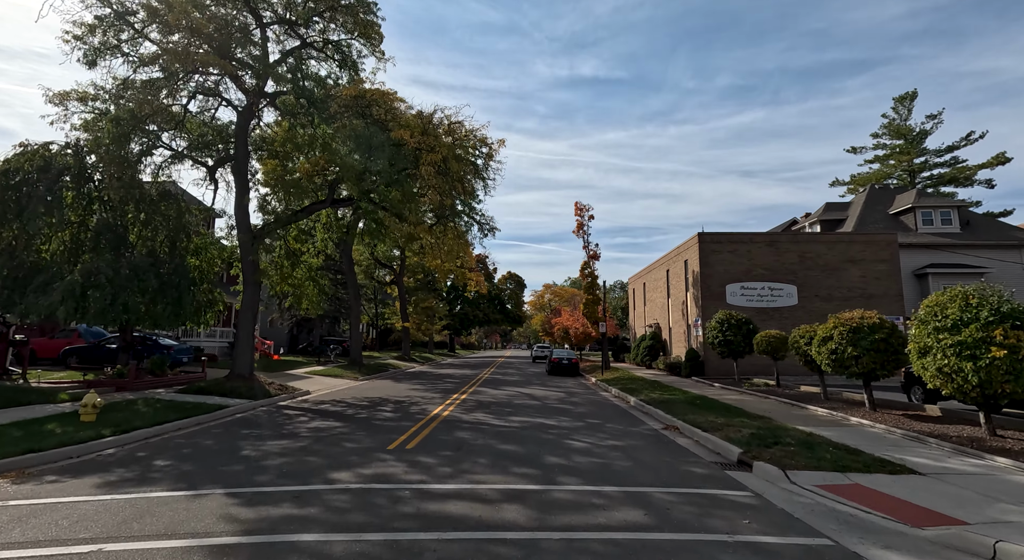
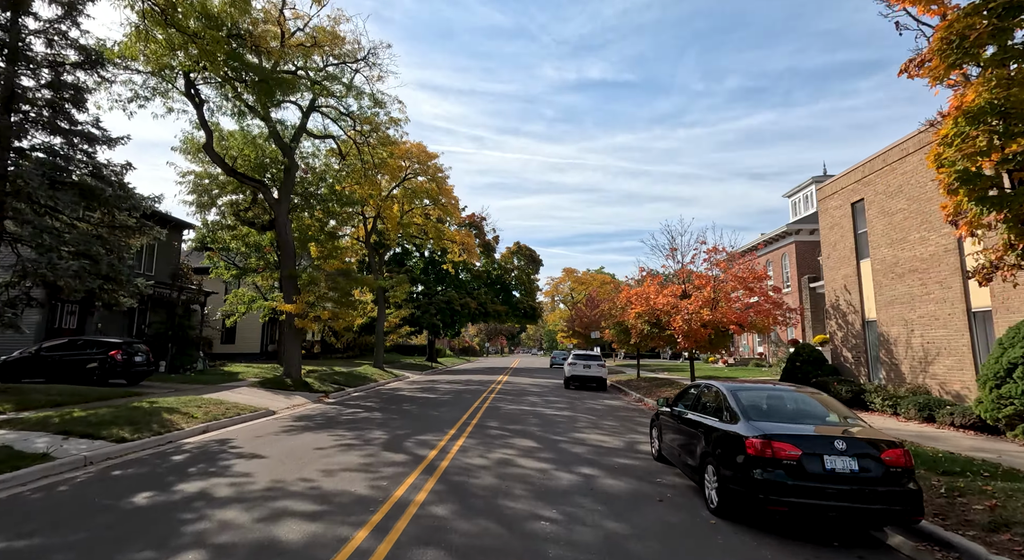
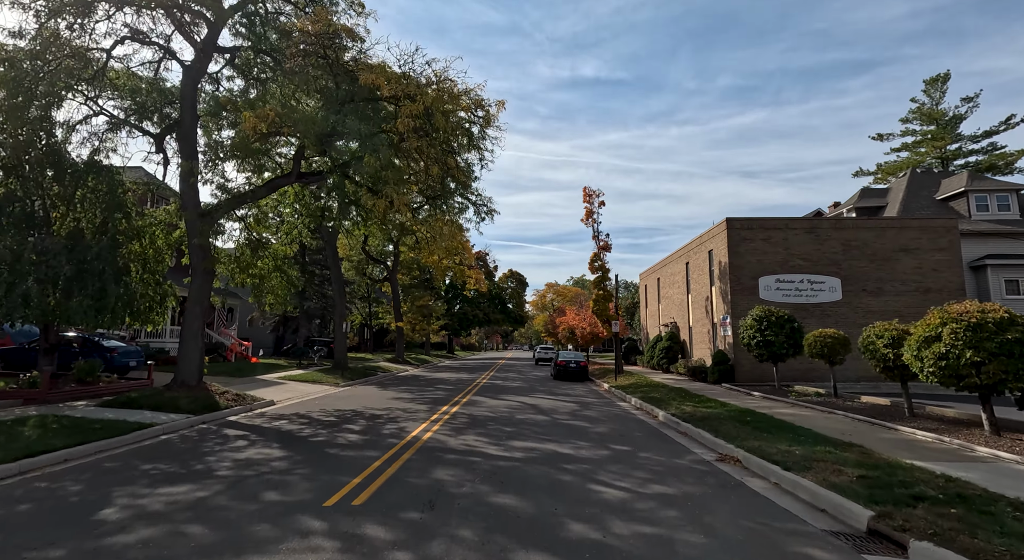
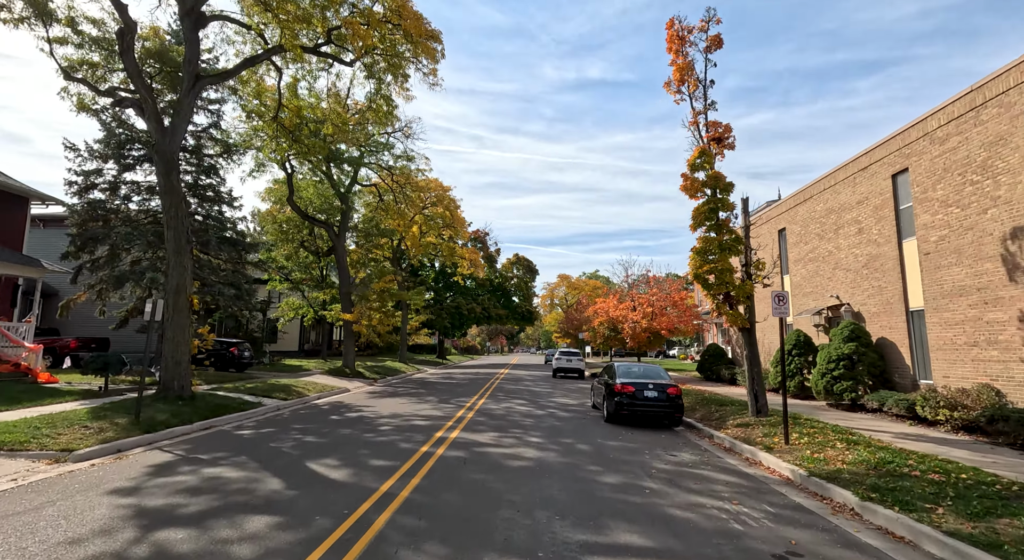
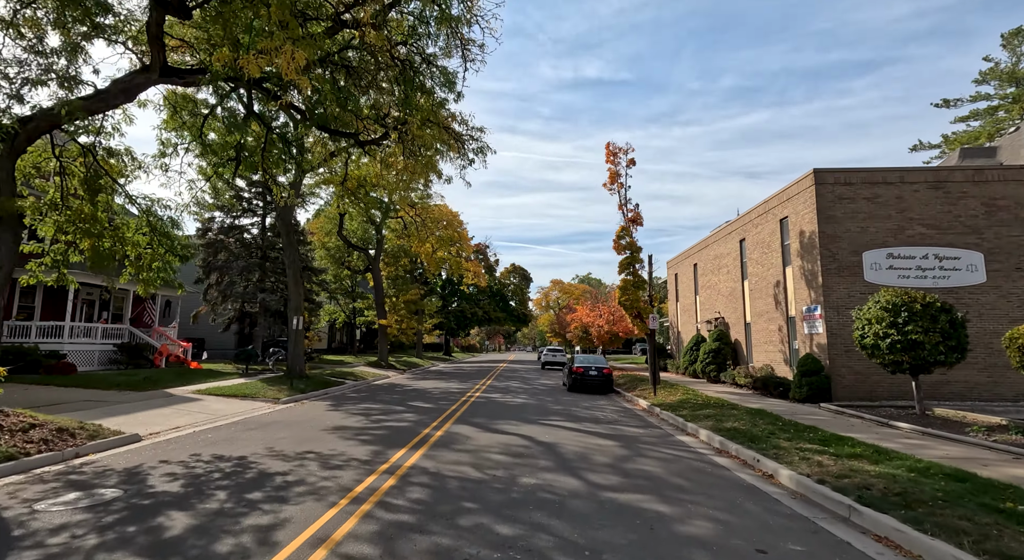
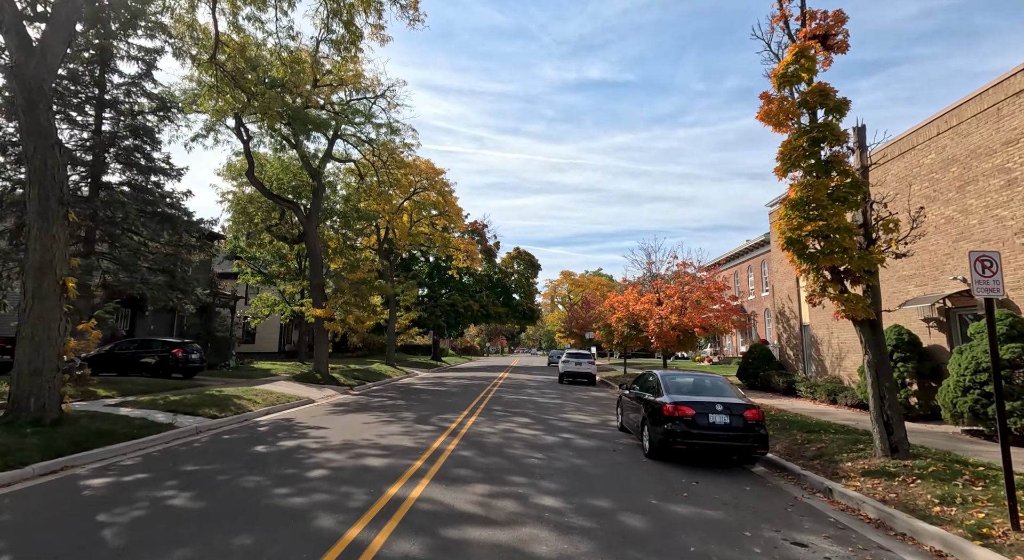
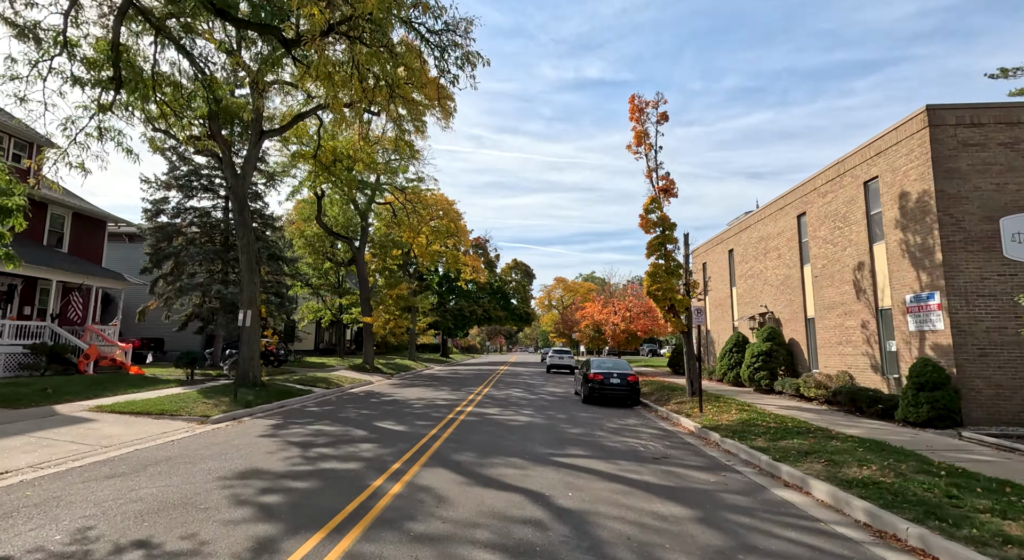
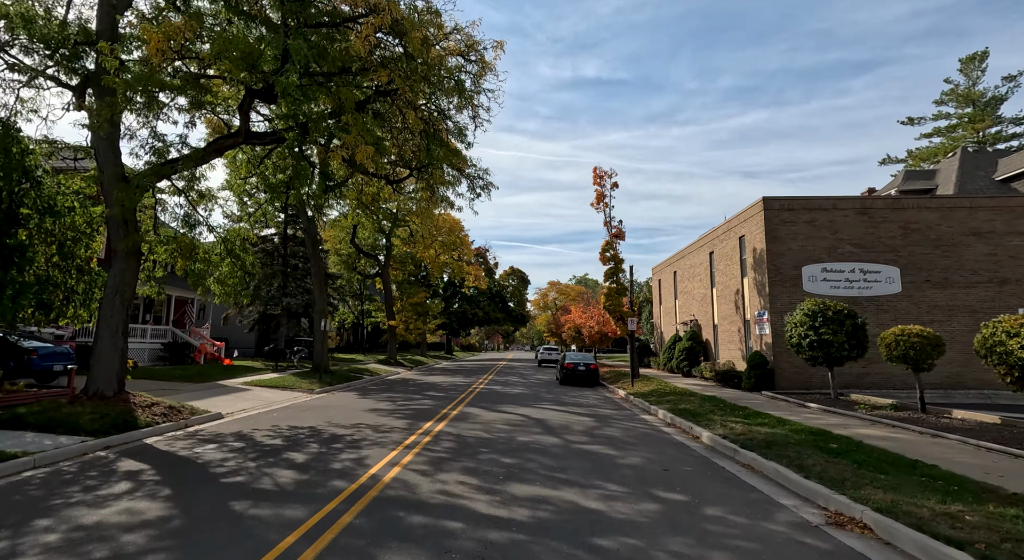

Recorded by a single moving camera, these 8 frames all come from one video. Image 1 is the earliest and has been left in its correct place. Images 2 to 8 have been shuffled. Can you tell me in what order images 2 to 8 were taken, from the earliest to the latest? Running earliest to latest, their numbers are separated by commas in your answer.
3, 8, 5, 7, 4, 6, 2
